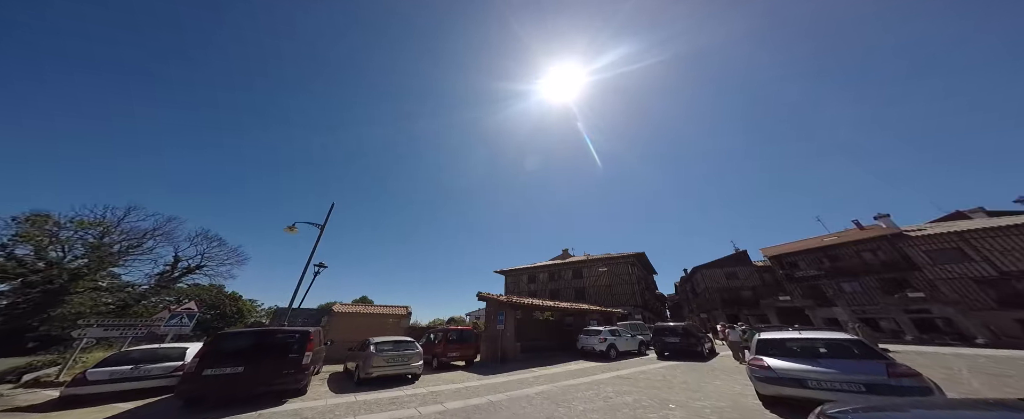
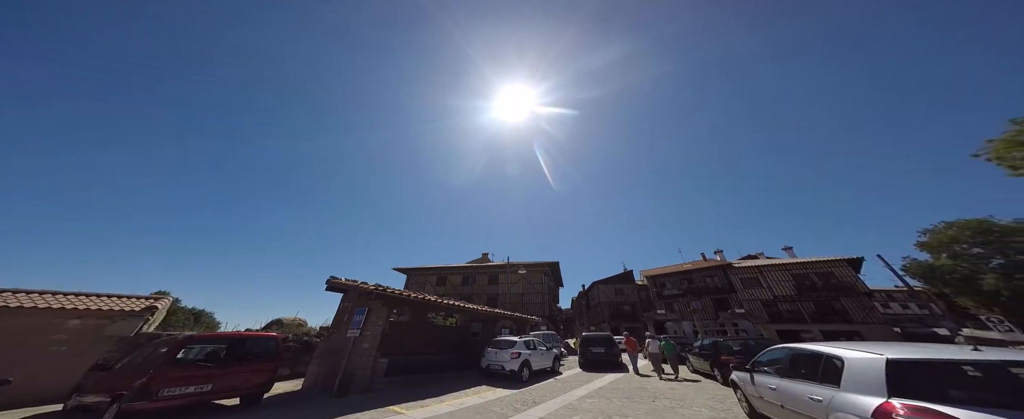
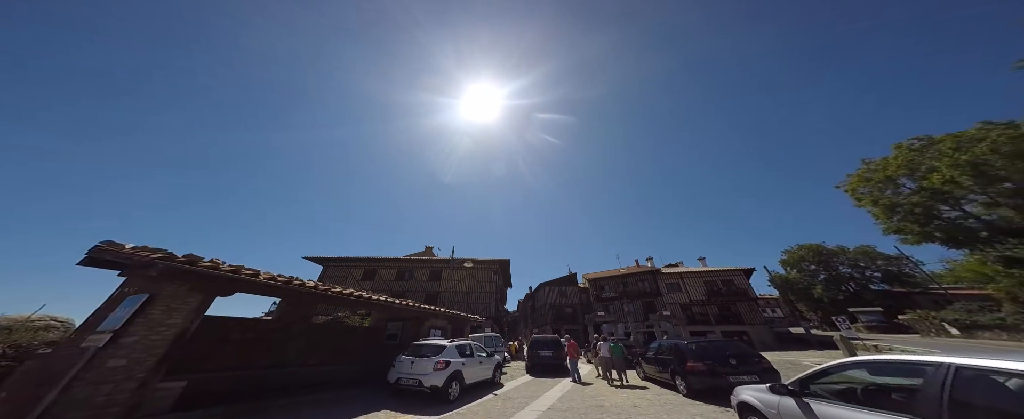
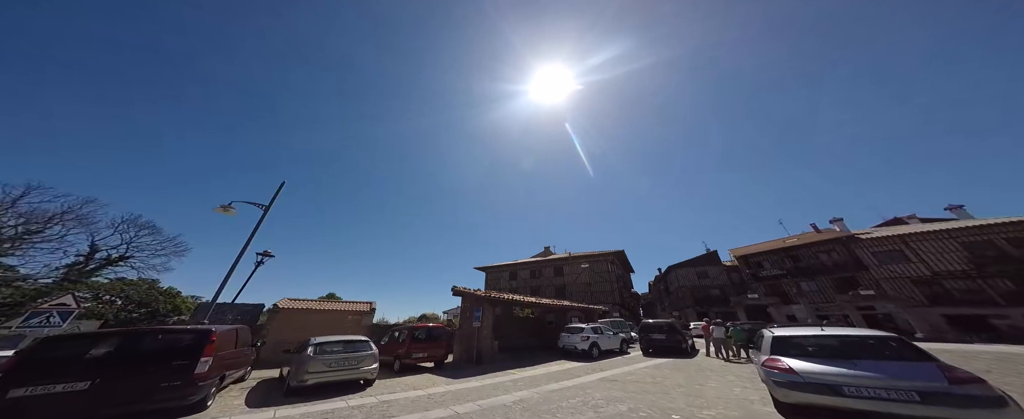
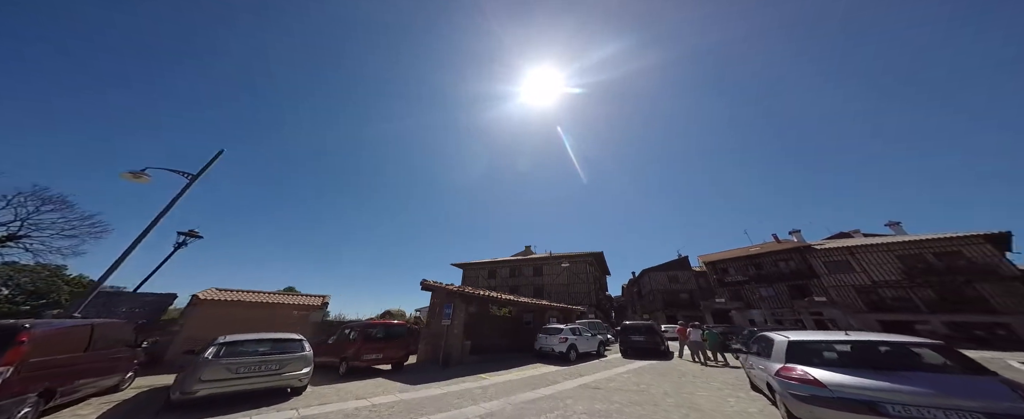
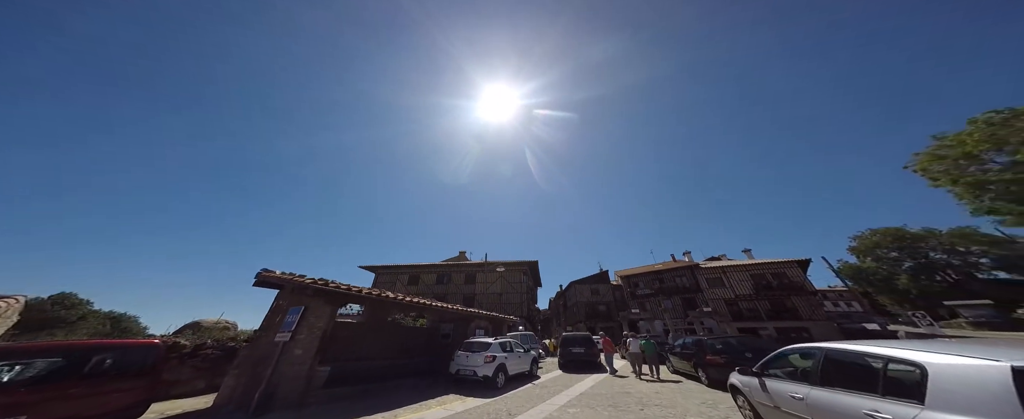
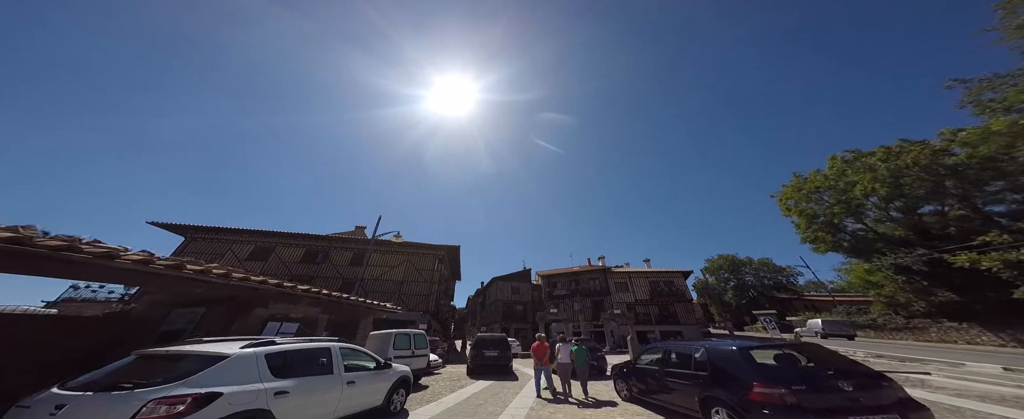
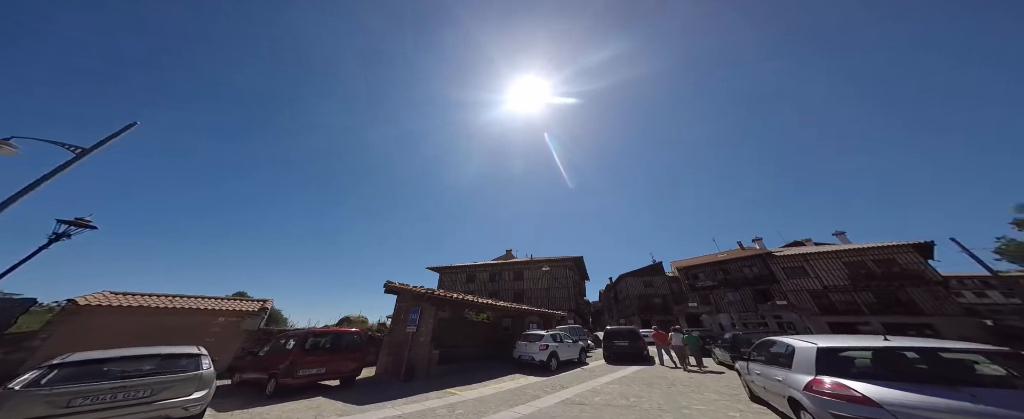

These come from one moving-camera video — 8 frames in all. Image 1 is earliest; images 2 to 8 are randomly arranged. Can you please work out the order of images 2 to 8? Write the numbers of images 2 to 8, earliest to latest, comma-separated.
4, 5, 8, 2, 6, 3, 7
